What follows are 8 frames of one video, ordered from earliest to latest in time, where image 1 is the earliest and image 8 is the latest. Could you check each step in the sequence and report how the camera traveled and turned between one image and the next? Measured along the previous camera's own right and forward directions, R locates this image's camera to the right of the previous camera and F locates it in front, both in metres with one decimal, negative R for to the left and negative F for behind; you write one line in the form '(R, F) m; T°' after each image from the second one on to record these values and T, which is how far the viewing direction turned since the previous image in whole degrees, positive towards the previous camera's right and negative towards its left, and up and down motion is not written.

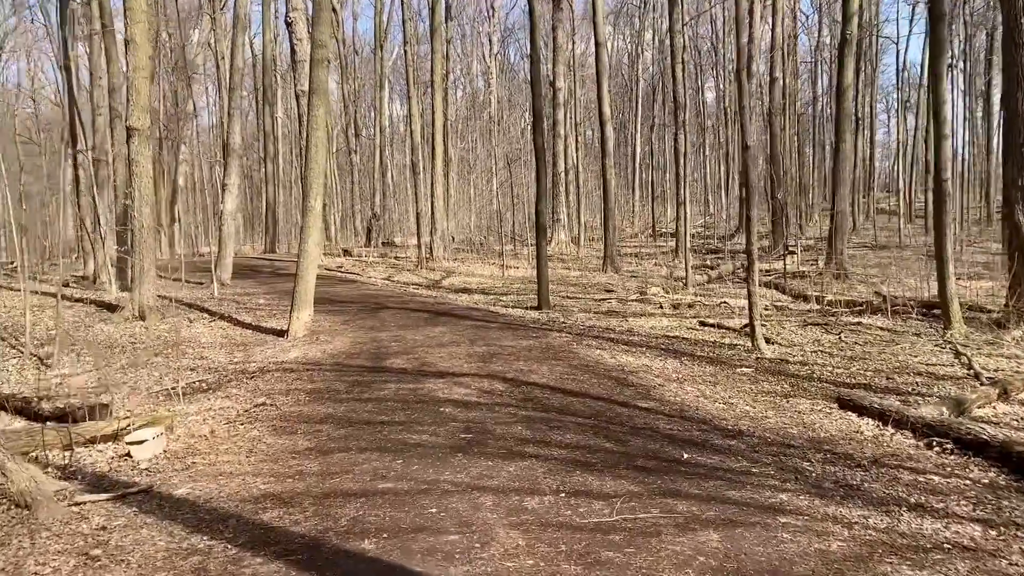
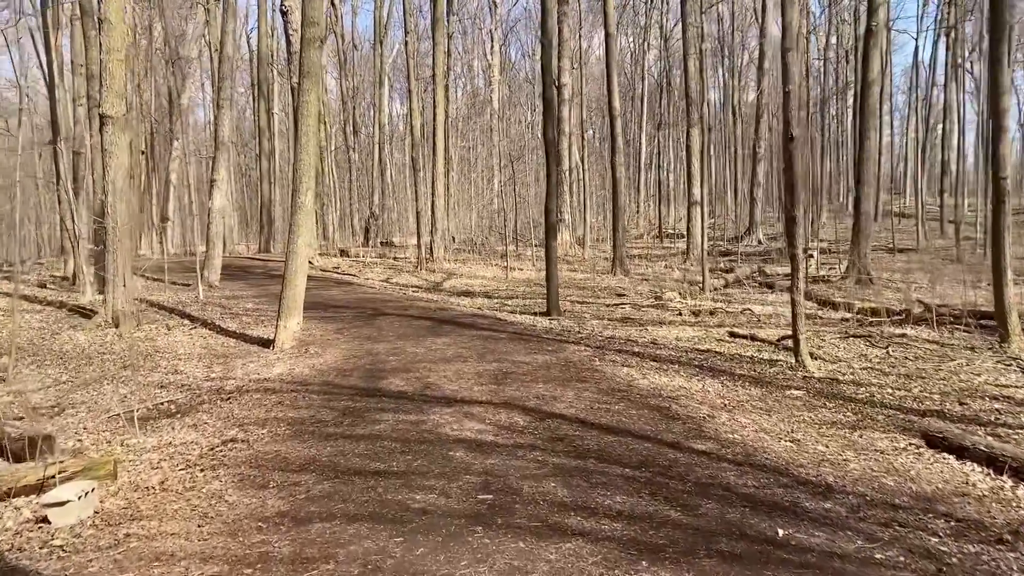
(-0.1, +0.9) m; 0°
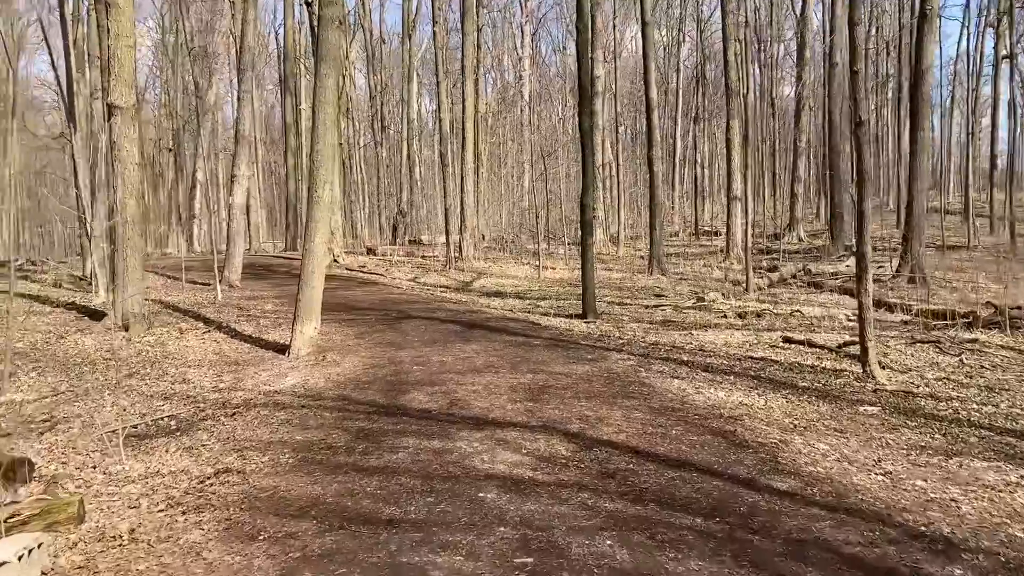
(0.0, +0.7) m; -2°
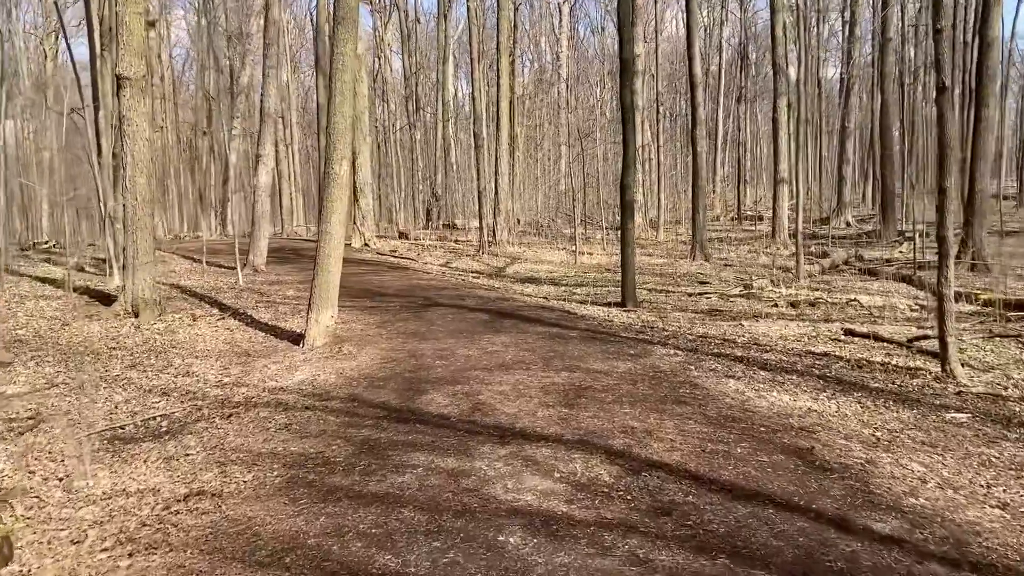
(0.0, +0.7) m; -2°
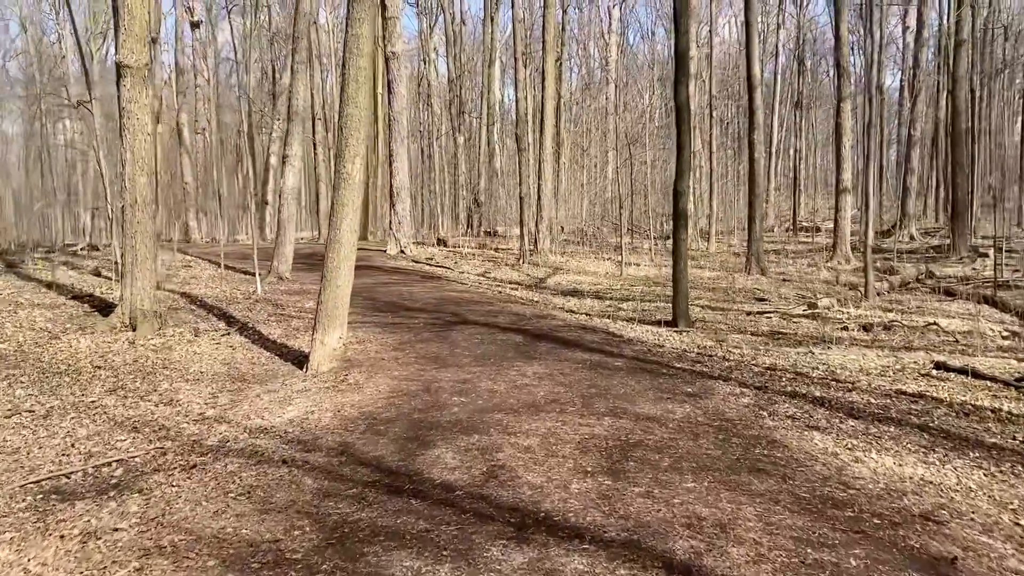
(+0.1, +1.0) m; -3°
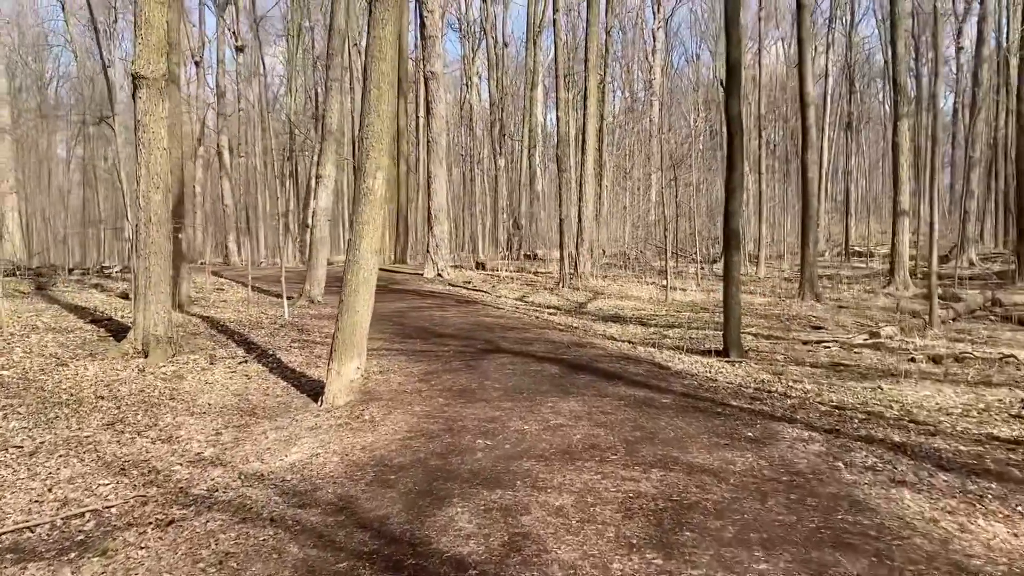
(0.0, +0.6) m; -3°
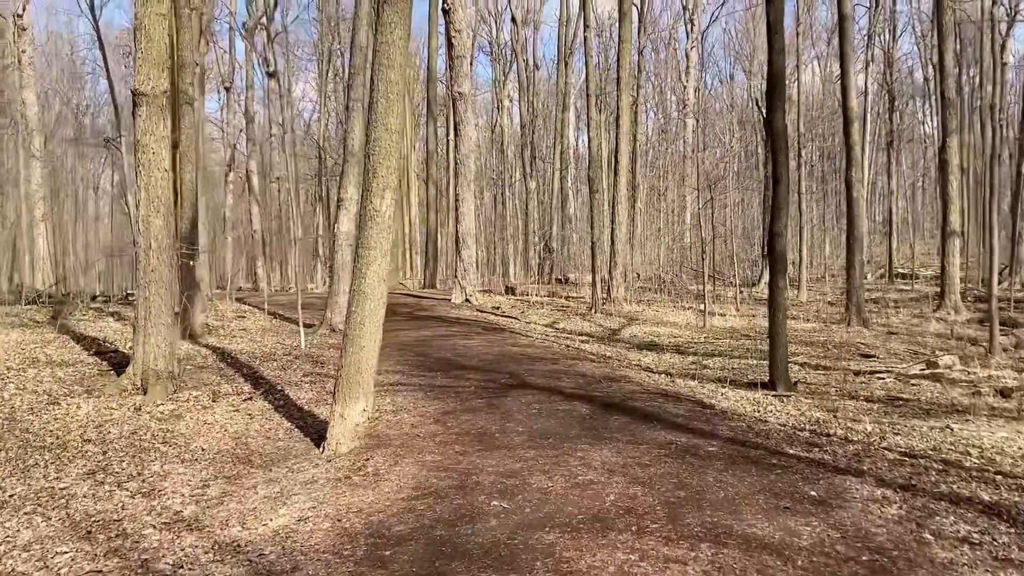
(+0.1, +0.6) m; -2°
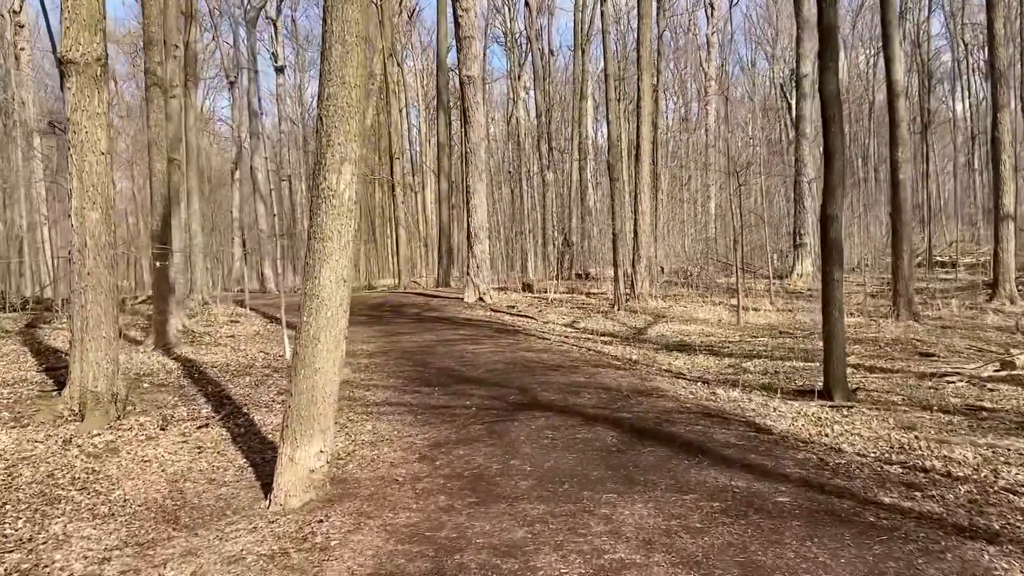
(+0.1, +1.2) m; -1°
